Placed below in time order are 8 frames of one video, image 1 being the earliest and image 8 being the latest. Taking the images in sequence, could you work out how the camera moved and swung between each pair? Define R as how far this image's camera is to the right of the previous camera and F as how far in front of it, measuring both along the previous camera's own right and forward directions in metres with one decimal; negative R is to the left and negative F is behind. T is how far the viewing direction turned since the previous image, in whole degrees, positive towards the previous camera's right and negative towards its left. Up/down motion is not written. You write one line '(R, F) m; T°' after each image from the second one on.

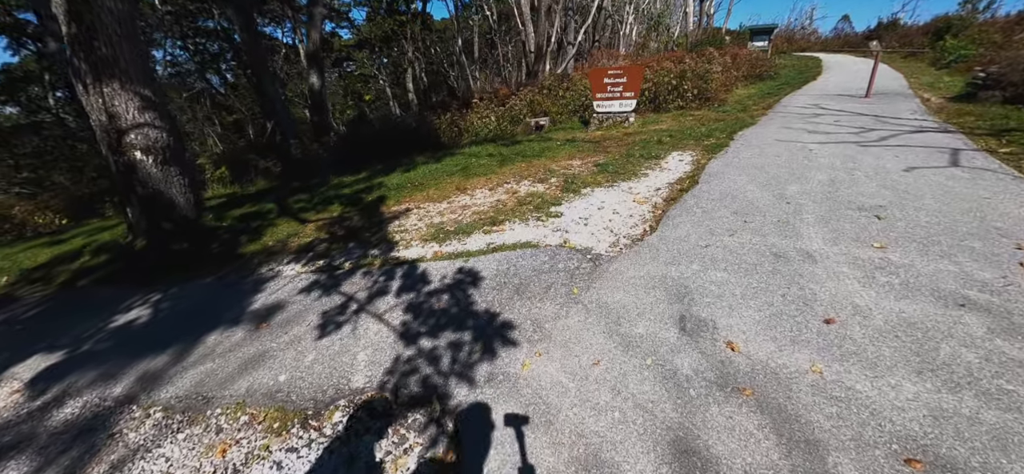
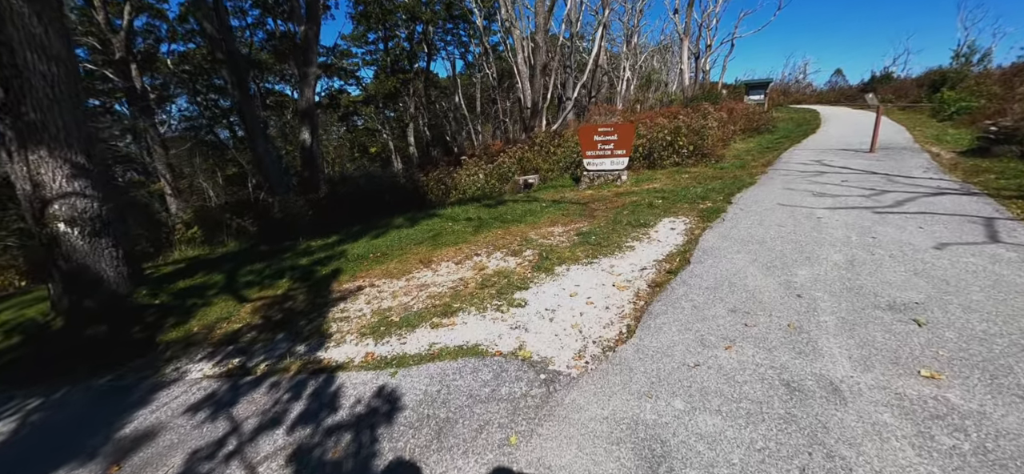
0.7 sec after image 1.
(+0.4, +0.7) m; -1°
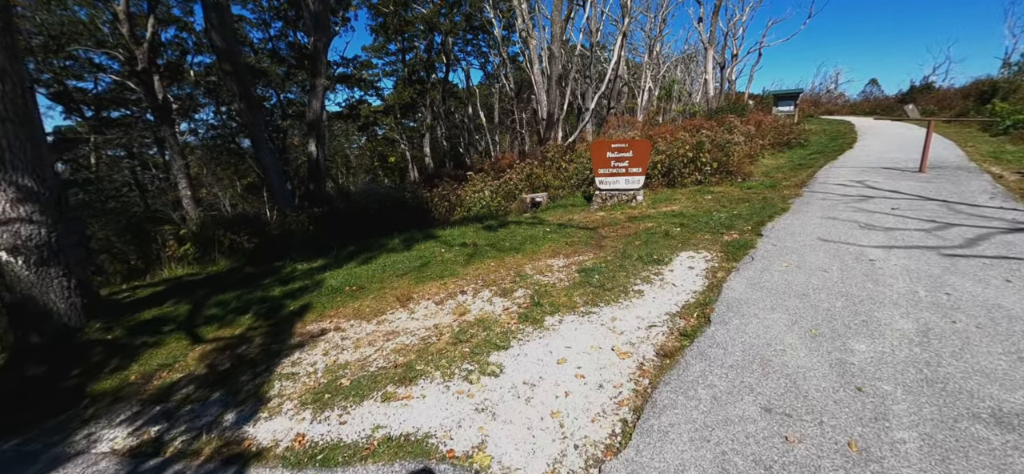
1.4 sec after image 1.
(+0.3, +0.7) m; -3°
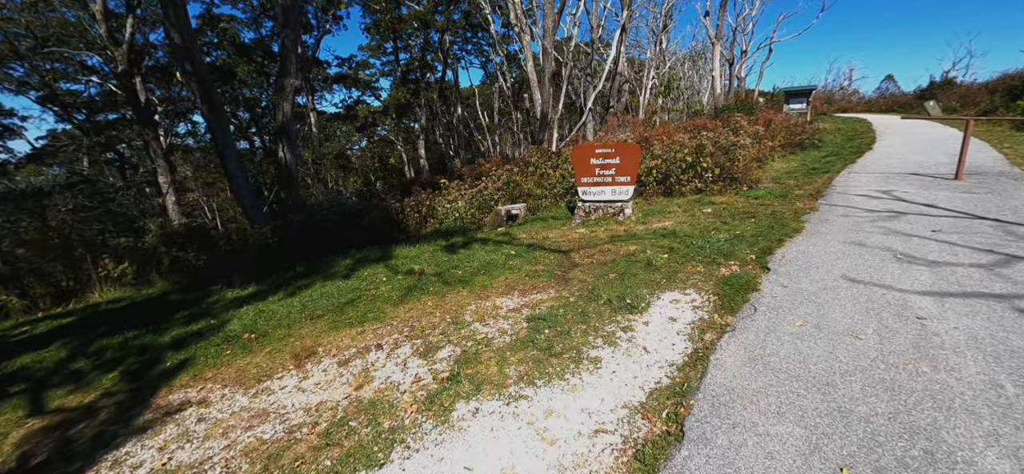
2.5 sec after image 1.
(+0.7, +1.0) m; -1°
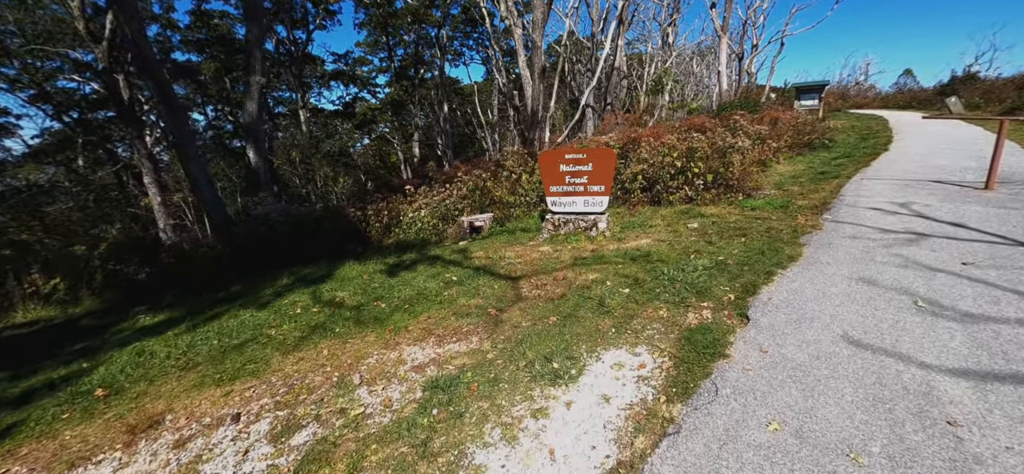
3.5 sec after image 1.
(+0.7, +0.9) m; -1°
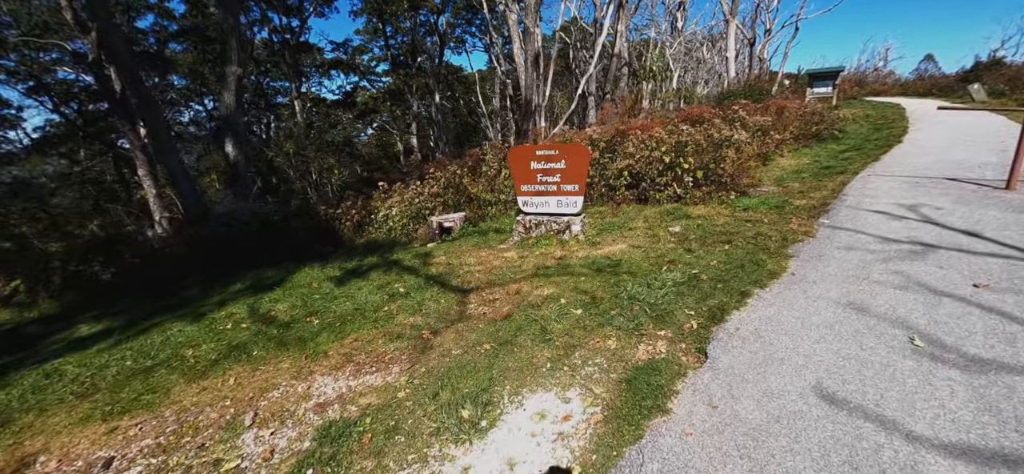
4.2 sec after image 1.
(+0.6, +0.5) m; -1°
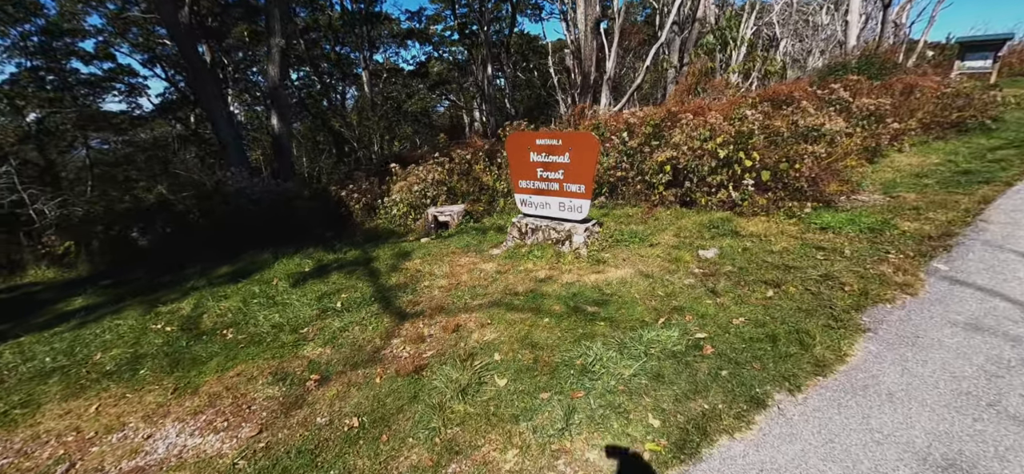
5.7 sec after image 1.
(+0.9, +1.1) m; -10°
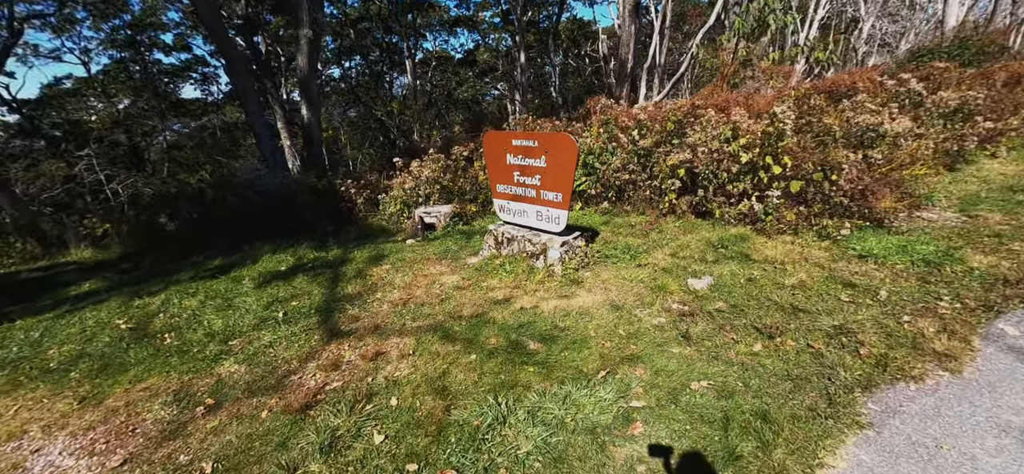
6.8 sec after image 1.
(+0.7, +0.5) m; -7°
